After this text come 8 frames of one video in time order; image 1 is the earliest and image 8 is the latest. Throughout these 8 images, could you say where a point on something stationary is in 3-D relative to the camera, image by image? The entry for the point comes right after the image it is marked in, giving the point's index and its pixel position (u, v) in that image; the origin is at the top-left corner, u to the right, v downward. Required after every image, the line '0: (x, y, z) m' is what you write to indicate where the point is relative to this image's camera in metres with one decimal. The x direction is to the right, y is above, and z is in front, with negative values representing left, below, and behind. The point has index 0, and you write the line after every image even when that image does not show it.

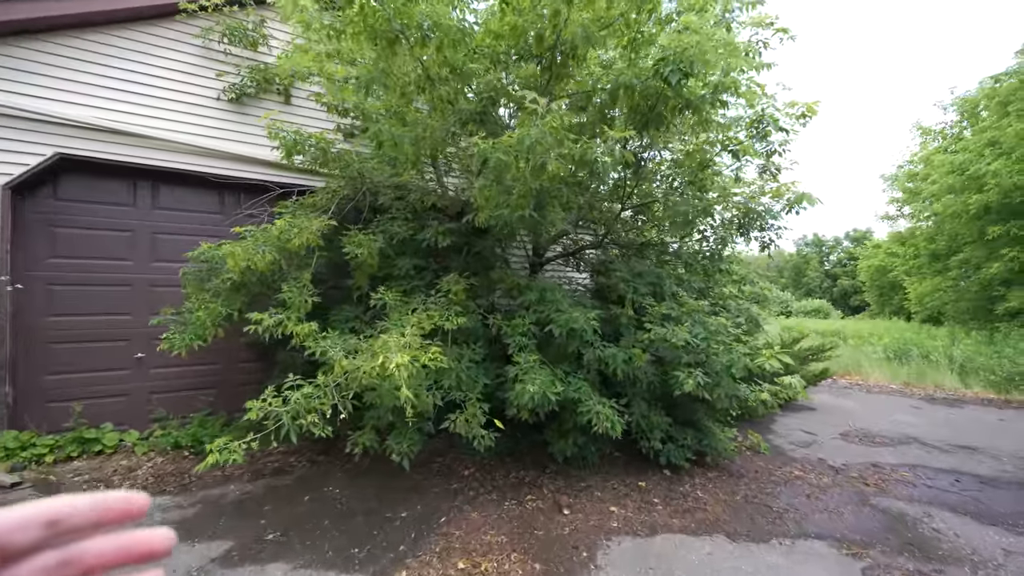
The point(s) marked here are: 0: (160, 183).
0: (-4.1, +1.2, +5.9) m
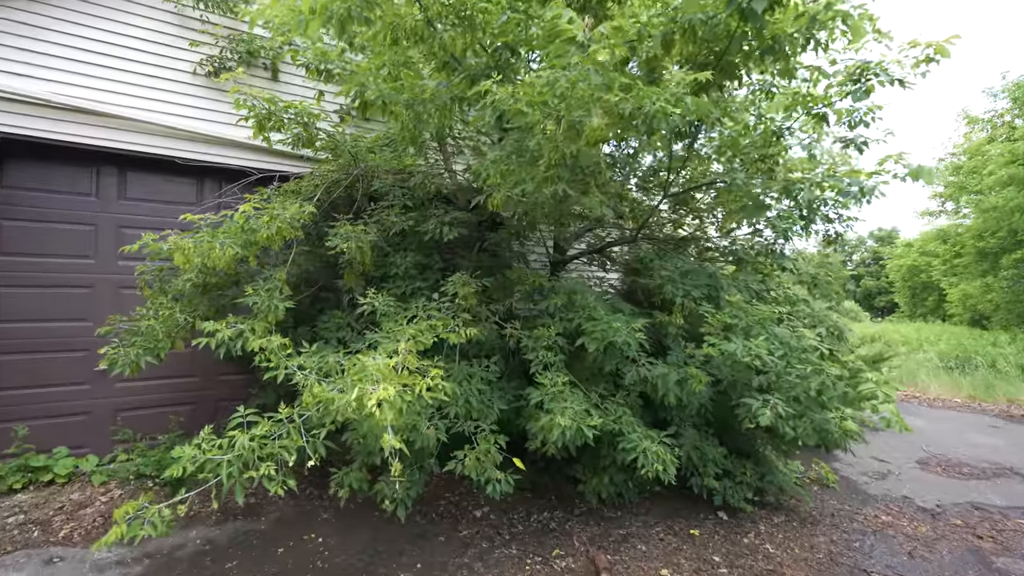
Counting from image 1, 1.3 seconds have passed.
0: (-4.0, +1.2, +5.1) m
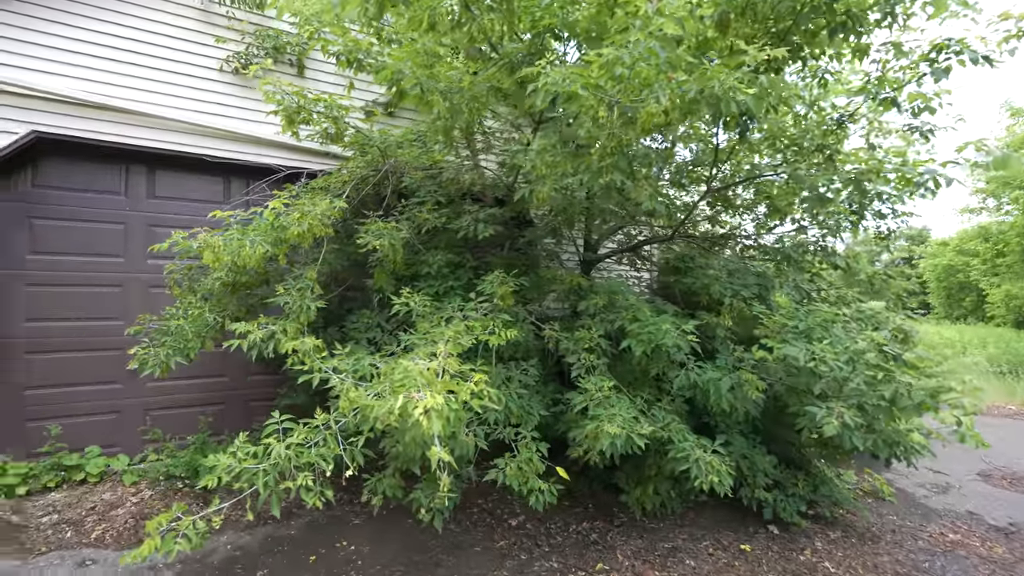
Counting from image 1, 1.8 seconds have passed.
0: (-3.6, +1.2, +5.1) m
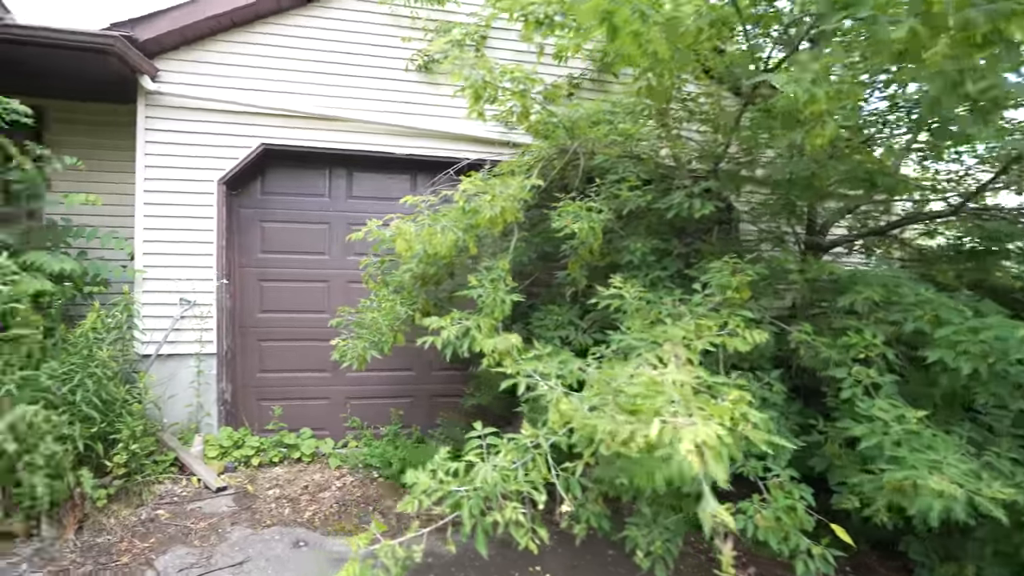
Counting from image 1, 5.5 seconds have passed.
0: (-1.7, +1.3, +5.4) m
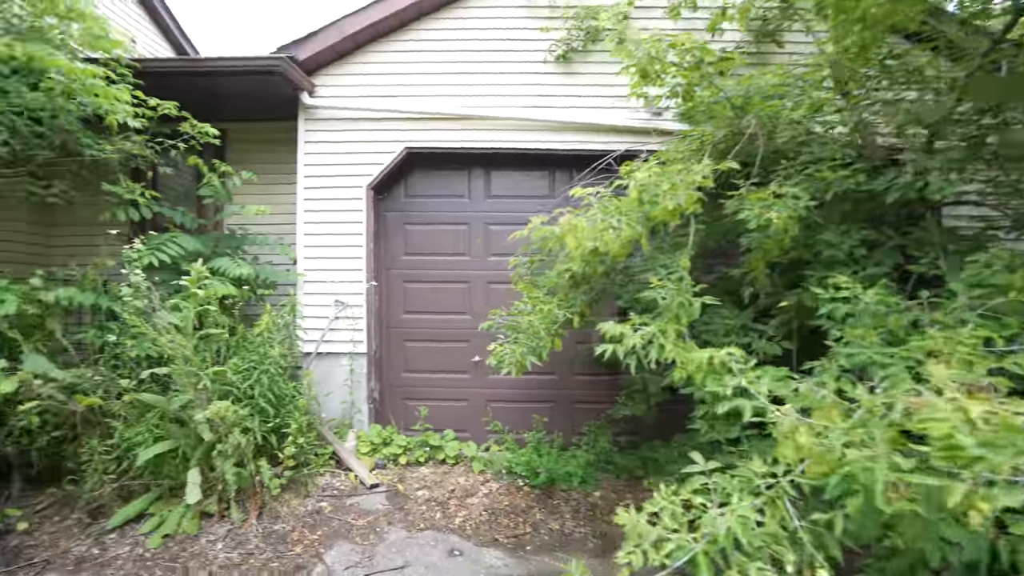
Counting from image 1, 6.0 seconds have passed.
0: (-0.2, +1.2, +5.3) m
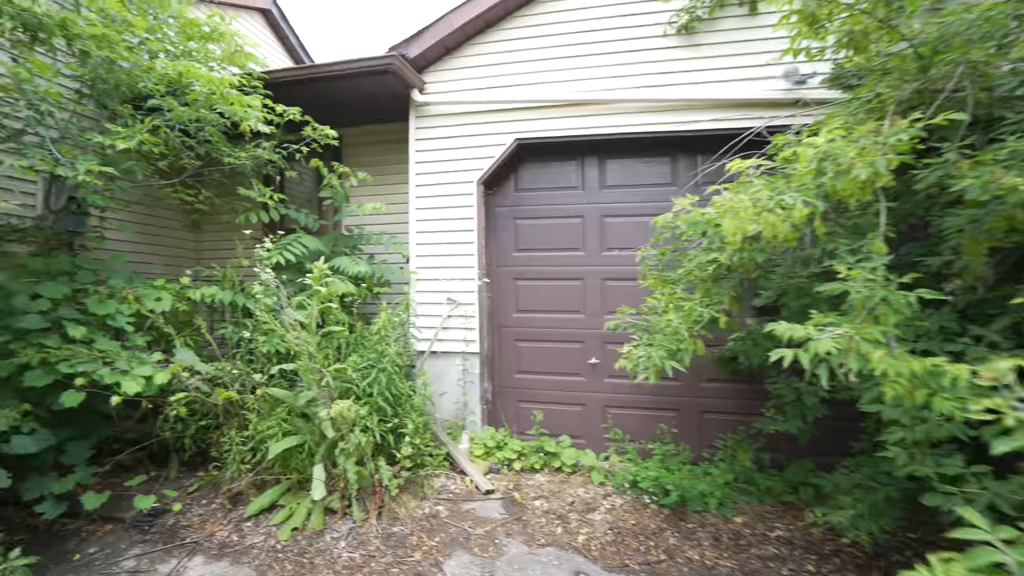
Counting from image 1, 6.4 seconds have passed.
0: (+0.9, +1.3, +4.9) m
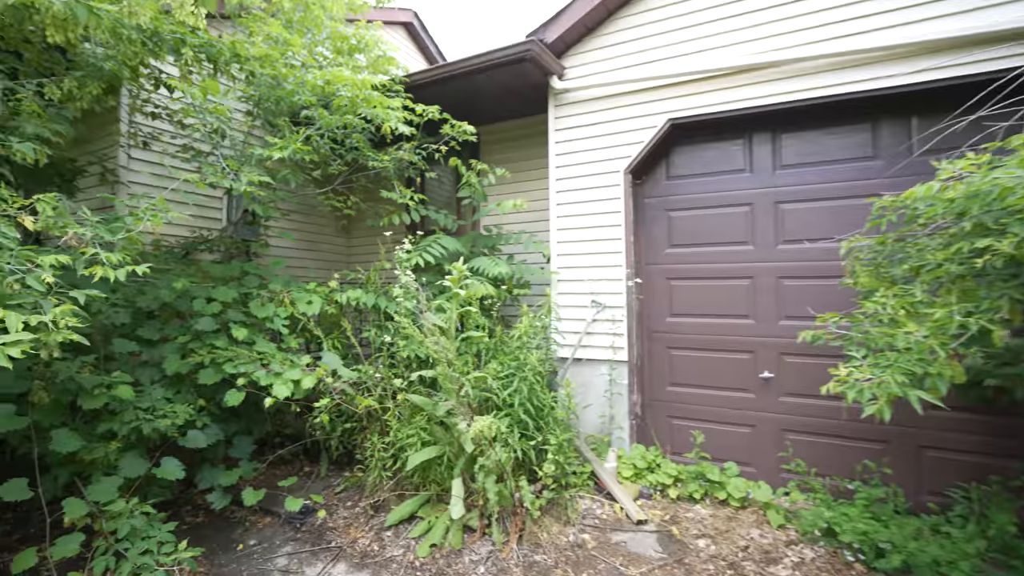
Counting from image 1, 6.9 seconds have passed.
0: (+2.2, +1.3, +4.1) m
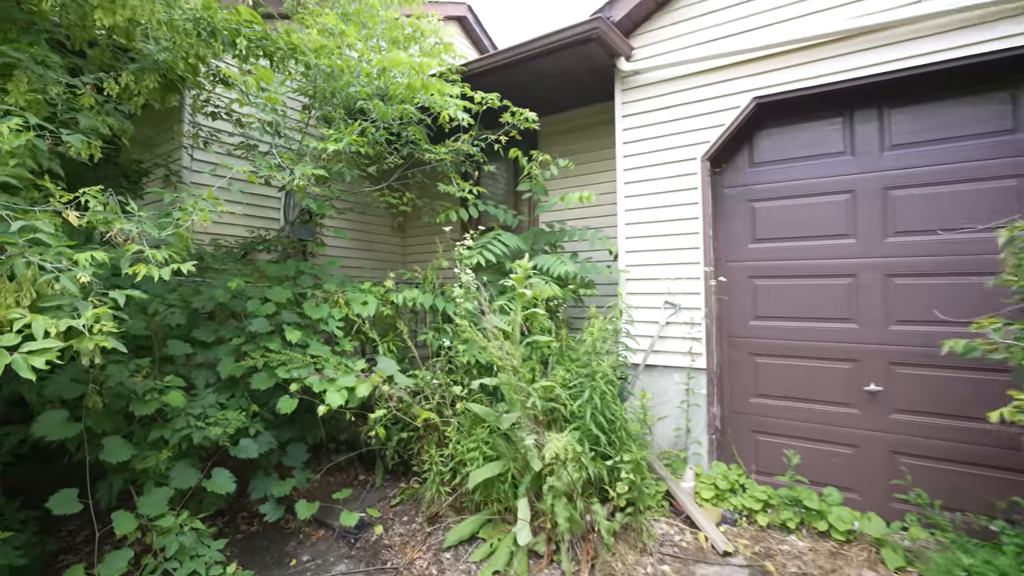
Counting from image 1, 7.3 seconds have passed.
0: (+2.7, +1.3, +3.5) m
